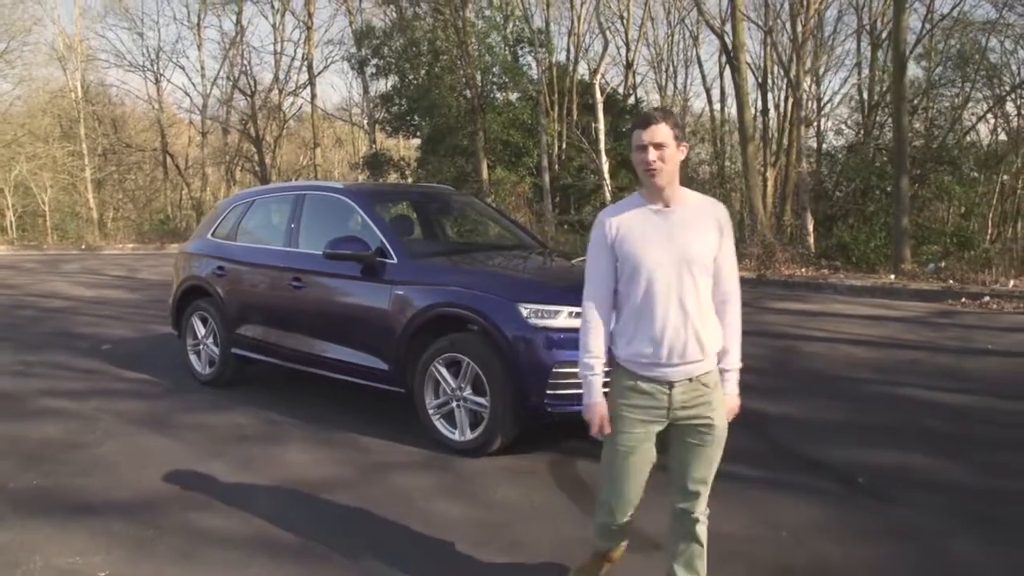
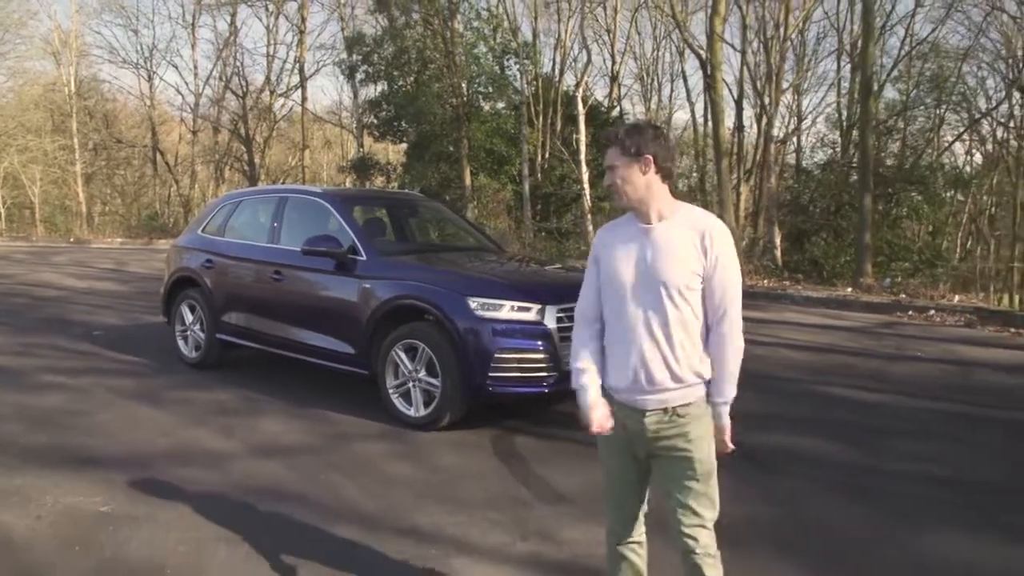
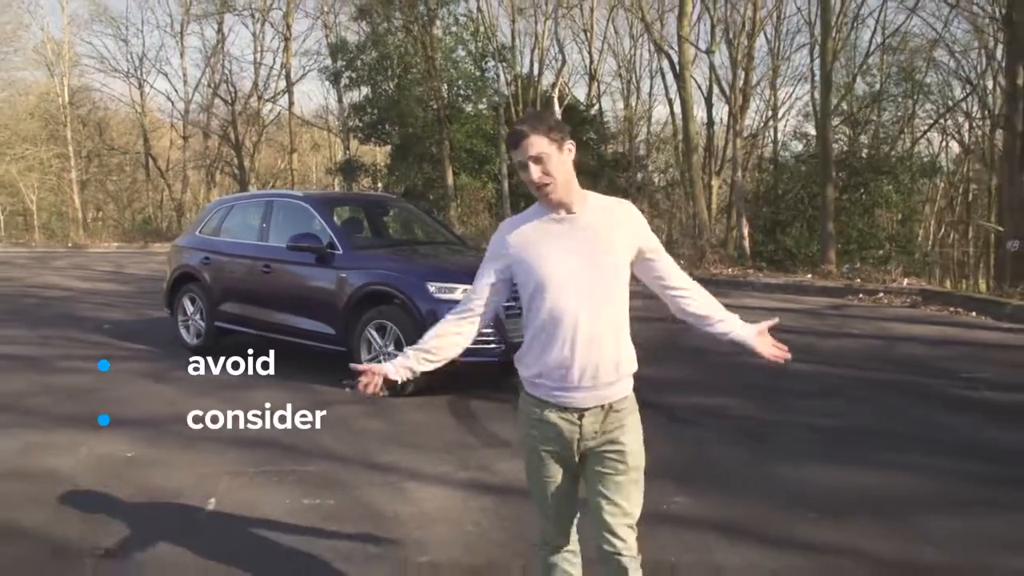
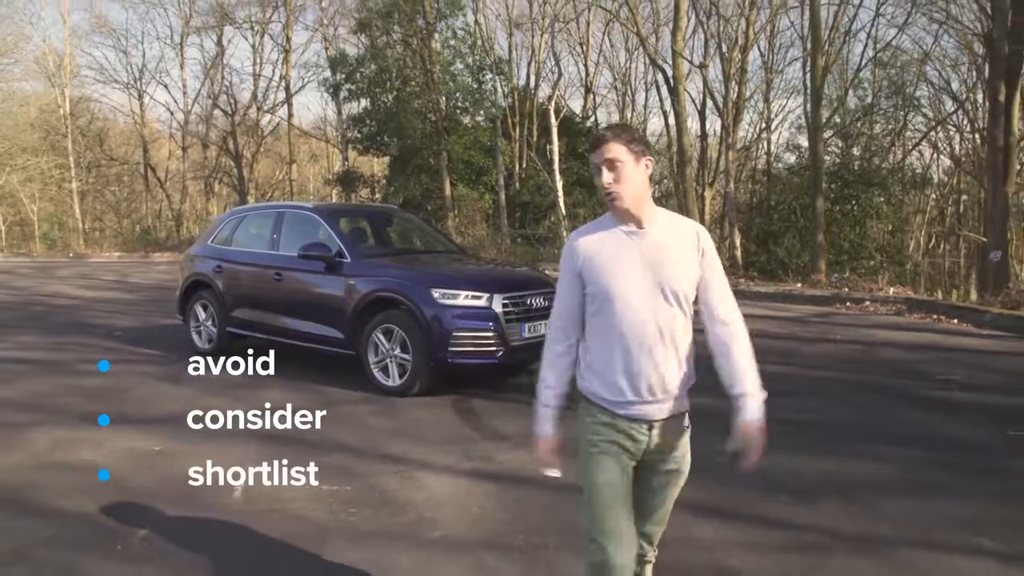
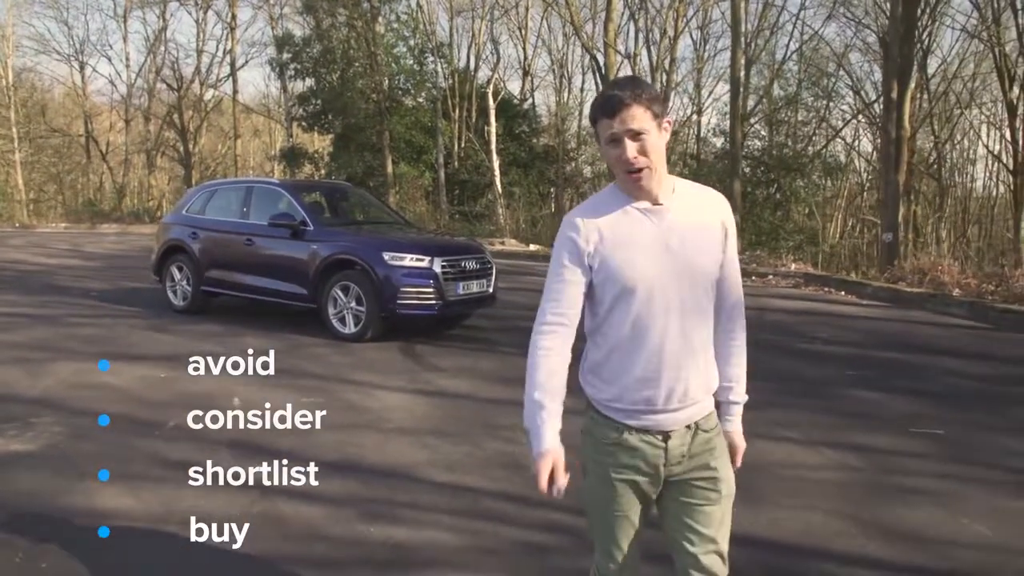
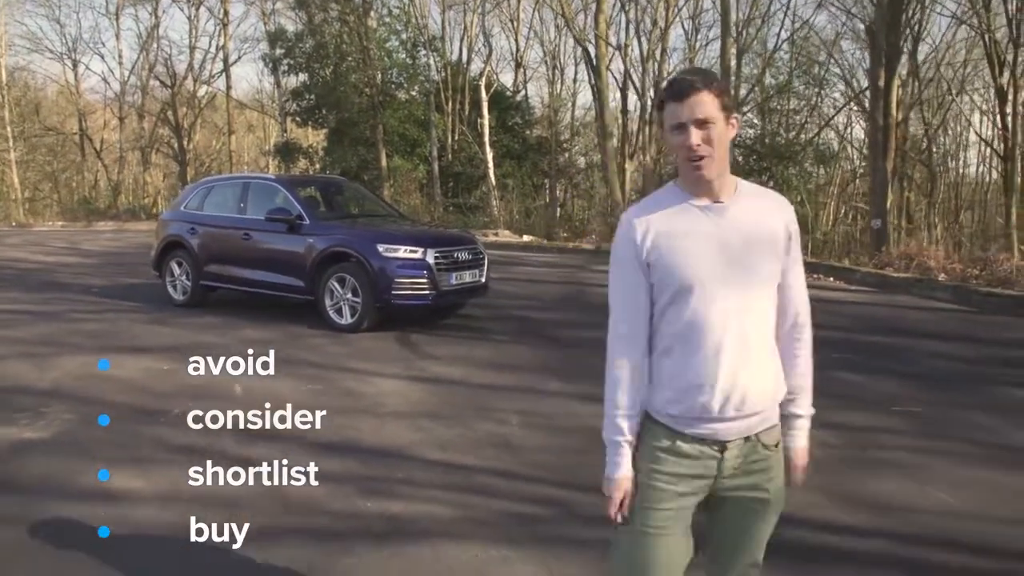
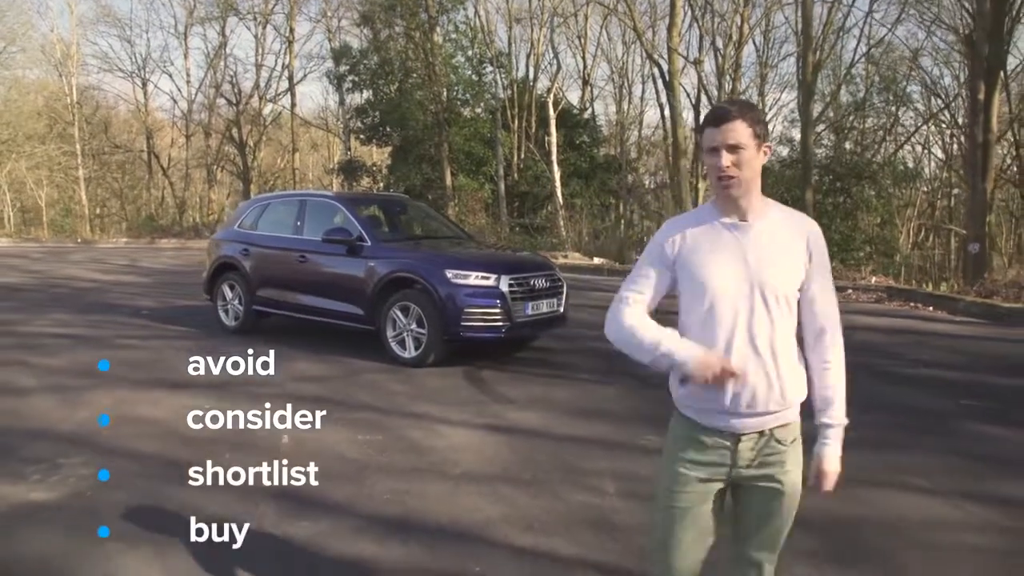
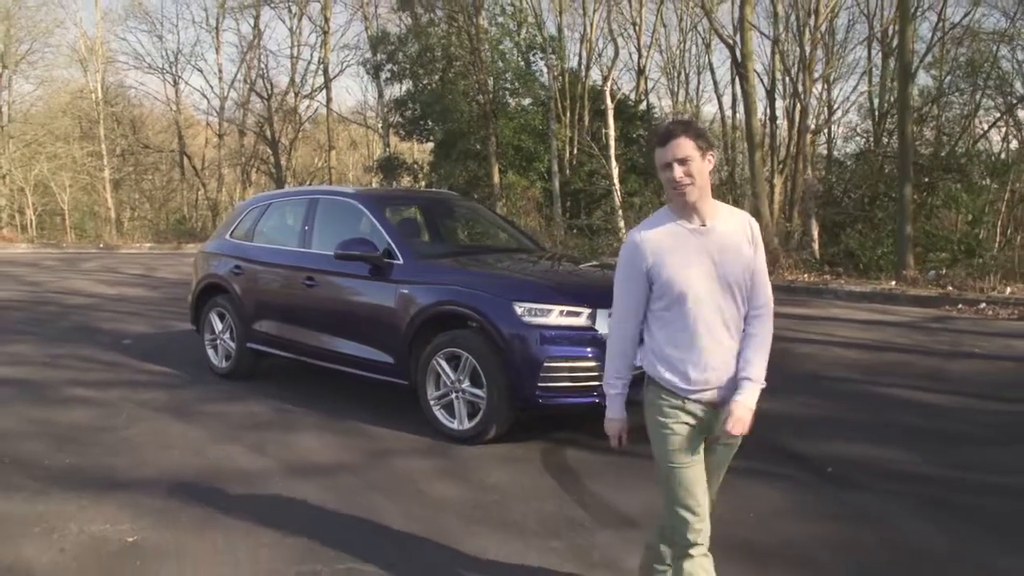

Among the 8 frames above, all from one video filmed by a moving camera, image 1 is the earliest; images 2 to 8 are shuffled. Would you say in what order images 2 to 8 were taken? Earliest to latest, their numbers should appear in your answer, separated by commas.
8, 2, 3, 4, 7, 5, 6
